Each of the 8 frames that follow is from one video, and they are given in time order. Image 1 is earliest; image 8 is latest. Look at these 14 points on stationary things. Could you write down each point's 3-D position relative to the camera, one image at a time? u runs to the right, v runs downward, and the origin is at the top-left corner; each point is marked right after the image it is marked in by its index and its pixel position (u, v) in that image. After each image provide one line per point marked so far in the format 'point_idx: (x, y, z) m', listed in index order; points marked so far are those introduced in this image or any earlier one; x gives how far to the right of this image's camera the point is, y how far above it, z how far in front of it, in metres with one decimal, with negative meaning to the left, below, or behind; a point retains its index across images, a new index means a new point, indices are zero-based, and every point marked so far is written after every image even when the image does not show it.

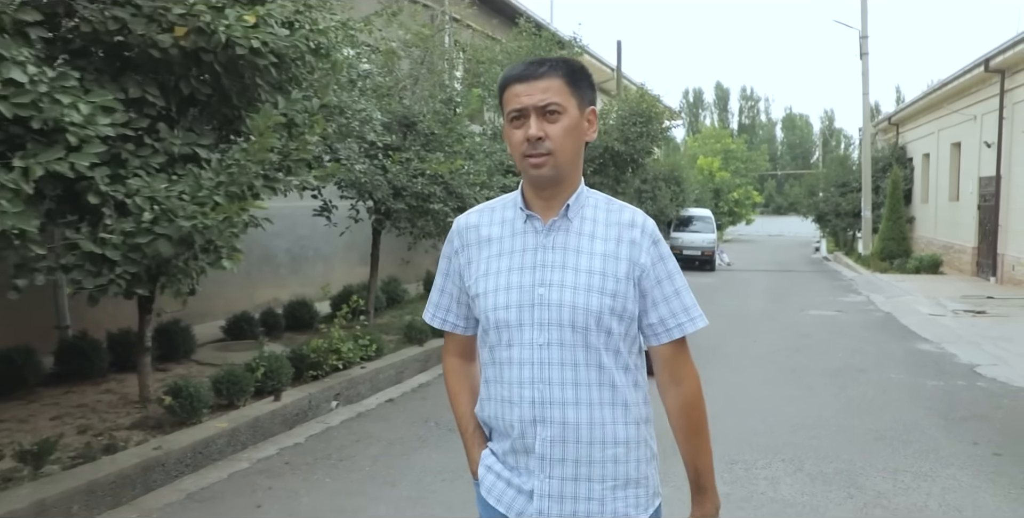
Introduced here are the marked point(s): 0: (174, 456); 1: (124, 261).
0: (-2.2, -1.3, +5.5) m
1: (-1.8, 0.0, +4.0) m
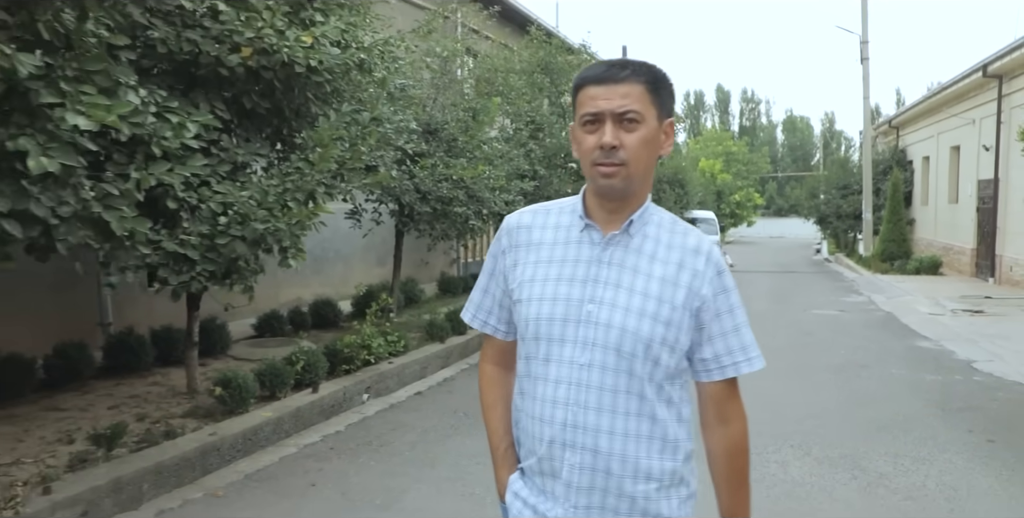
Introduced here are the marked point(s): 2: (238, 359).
0: (-2.0, -1.3, +5.9) m
1: (-1.6, 0.0, +4.4) m
2: (-2.7, -1.0, +8.3) m
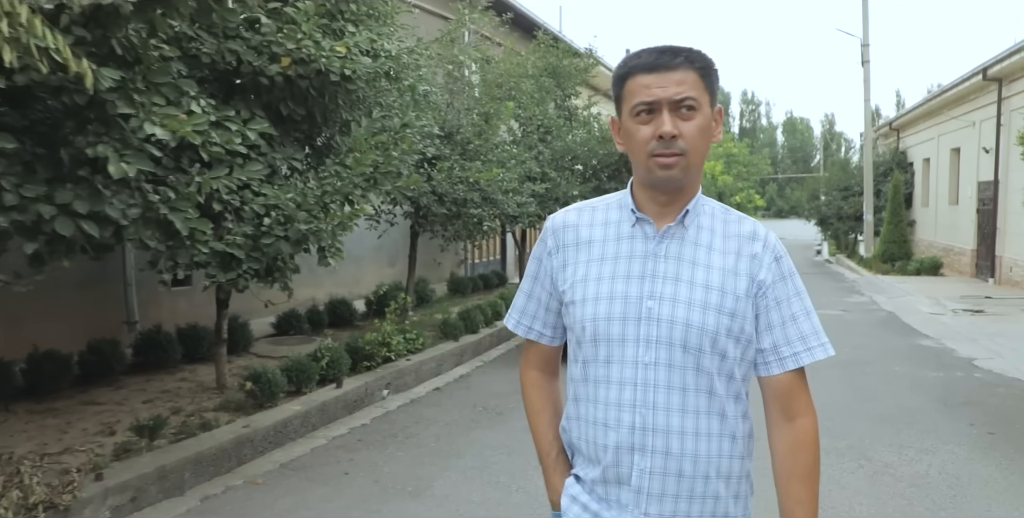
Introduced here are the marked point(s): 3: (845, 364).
0: (-1.9, -1.3, +6.2) m
1: (-1.5, 0.0, +4.7) m
2: (-2.6, -1.0, +8.6) m
3: (+4.0, -1.2, +10.0) m
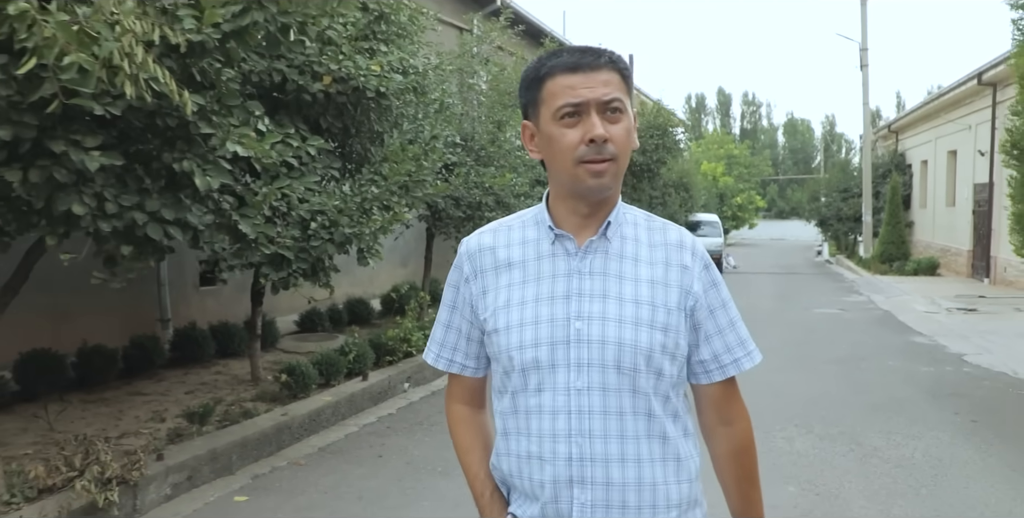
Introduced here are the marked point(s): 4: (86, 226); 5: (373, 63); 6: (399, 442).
0: (-1.7, -1.3, +6.7) m
1: (-1.3, 0.0, +5.2) m
2: (-2.4, -1.0, +9.1) m
3: (+4.1, -1.2, +10.5) m
4: (-1.9, +0.1, +3.6) m
5: (-1.0, +1.4, +5.8) m
6: (-0.9, -1.4, +6.4) m
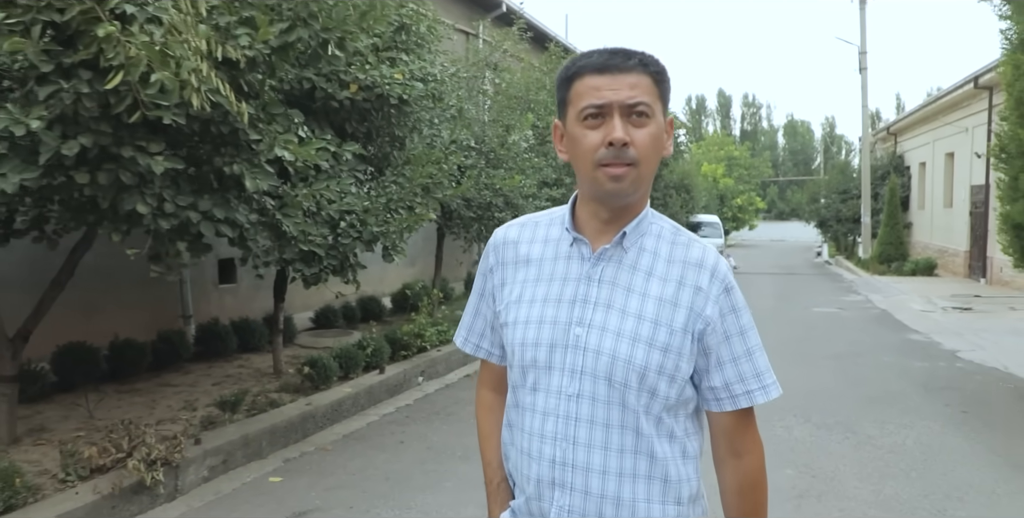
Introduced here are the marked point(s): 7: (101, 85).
0: (-1.6, -1.3, +7.0) m
1: (-1.2, 0.0, +5.6) m
2: (-2.3, -1.0, +9.4) m
3: (+4.2, -1.2, +10.9) m
4: (-1.7, +0.2, +4.0) m
5: (-0.8, +1.4, +6.2) m
6: (-0.8, -1.4, +6.8) m
7: (-1.6, +0.7, +3.3) m
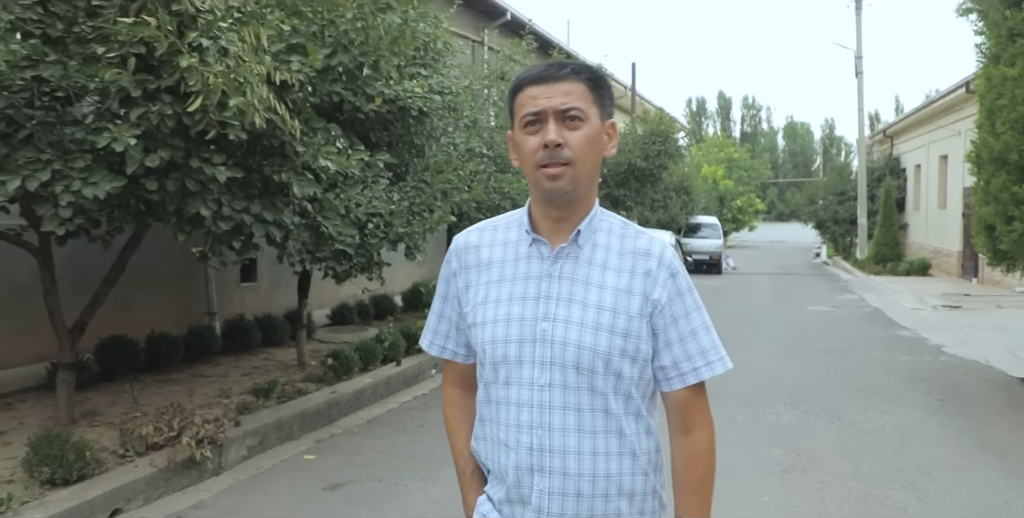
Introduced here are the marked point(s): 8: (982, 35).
0: (-1.5, -1.3, +7.6) m
1: (-1.1, 0.0, +6.1) m
2: (-2.2, -1.0, +10.0) m
3: (+4.3, -1.2, +11.4) m
4: (-1.7, +0.2, +4.6) m
5: (-0.8, +1.4, +6.7) m
6: (-0.7, -1.4, +7.4) m
7: (-1.5, +0.7, +3.9) m
8: (+4.5, +2.1, +8.0) m
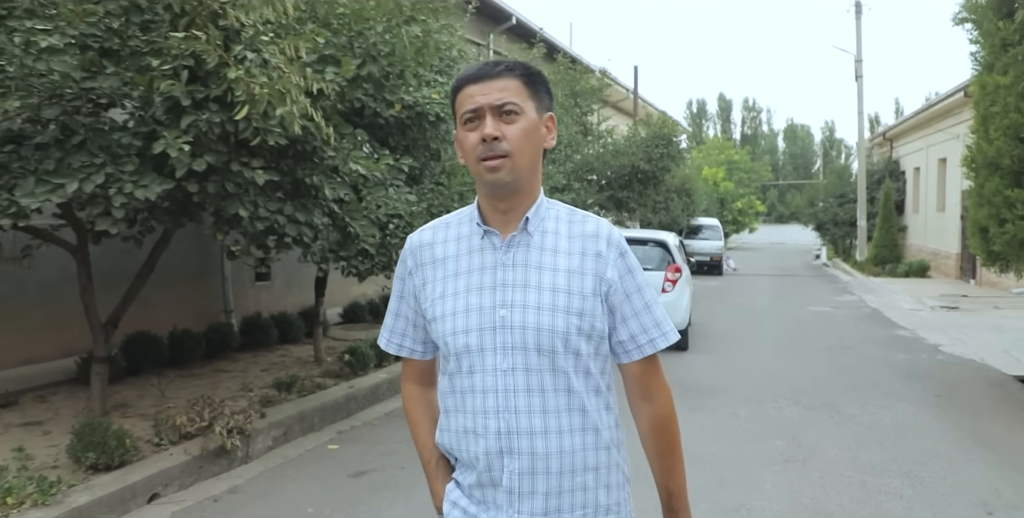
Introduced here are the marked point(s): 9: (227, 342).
0: (-1.4, -1.3, +7.9) m
1: (-1.0, 0.0, +6.4) m
2: (-2.1, -1.0, +10.3) m
3: (+4.4, -1.2, +11.7) m
4: (-1.5, +0.2, +4.9) m
5: (-0.6, +1.4, +7.0) m
6: (-0.6, -1.4, +7.6) m
7: (-1.4, +0.7, +4.2) m
8: (+4.6, +2.1, +8.3) m
9: (-3.1, -0.9, +9.2) m
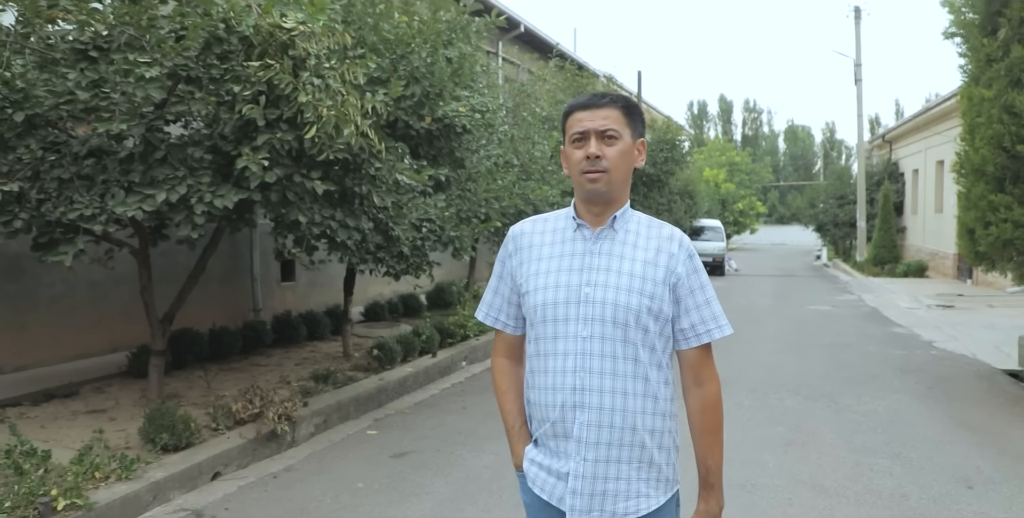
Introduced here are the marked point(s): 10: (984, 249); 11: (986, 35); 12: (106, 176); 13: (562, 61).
0: (-1.2, -1.3, +8.5) m
1: (-0.8, 0.0, +7.0) m
2: (-1.9, -1.0, +10.9) m
3: (+4.6, -1.3, +12.3) m
4: (-1.4, +0.2, +5.4) m
5: (-0.5, +1.4, +7.6) m
6: (-0.4, -1.4, +8.2) m
7: (-1.2, +0.7, +4.7) m
8: (+4.8, +2.1, +8.9) m
9: (-2.9, -0.9, +9.7) m
10: (+4.6, +0.1, +8.1) m
11: (+4.5, +2.1, +7.9) m
12: (-2.4, +0.5, +5.0) m
13: (+1.2, +4.2, +17.8) m
